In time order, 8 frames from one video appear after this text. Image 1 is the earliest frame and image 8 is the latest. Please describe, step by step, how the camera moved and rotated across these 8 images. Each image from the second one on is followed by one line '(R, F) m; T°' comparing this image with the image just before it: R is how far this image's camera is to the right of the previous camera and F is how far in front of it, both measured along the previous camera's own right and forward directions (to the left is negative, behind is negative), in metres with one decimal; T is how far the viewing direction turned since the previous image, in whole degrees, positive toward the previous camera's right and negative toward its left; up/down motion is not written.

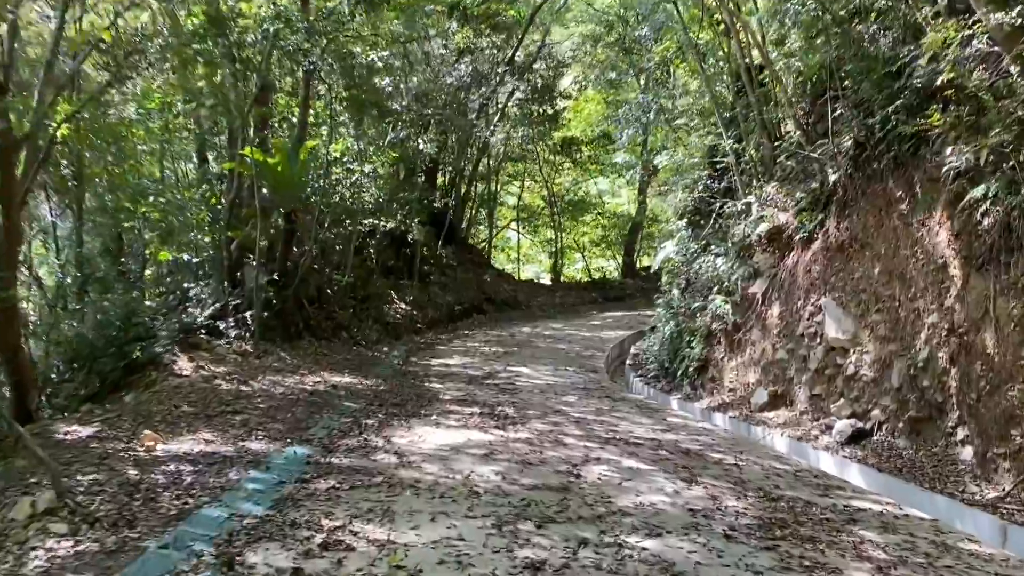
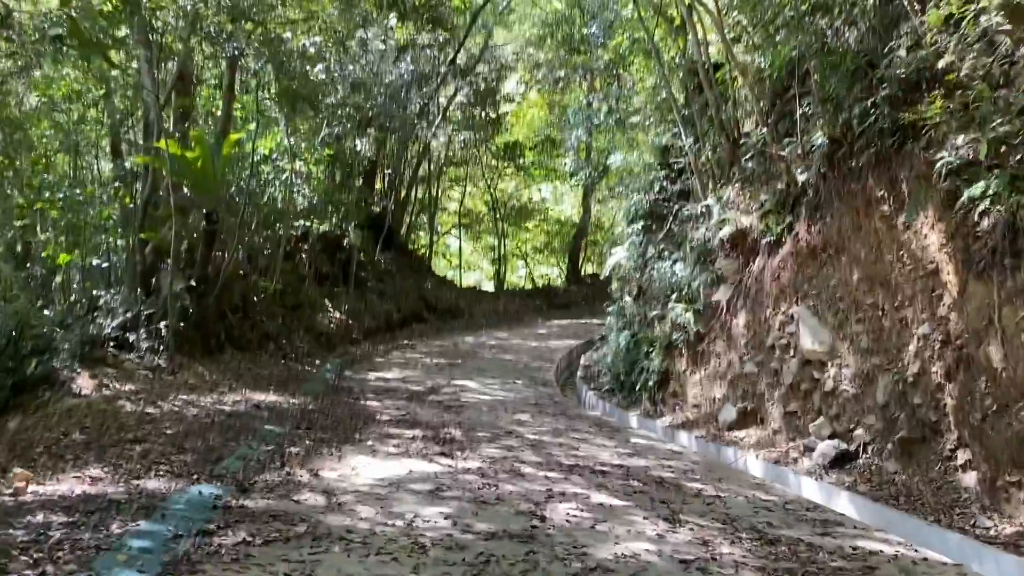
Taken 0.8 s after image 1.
(-0.1, +0.6) m; +4°
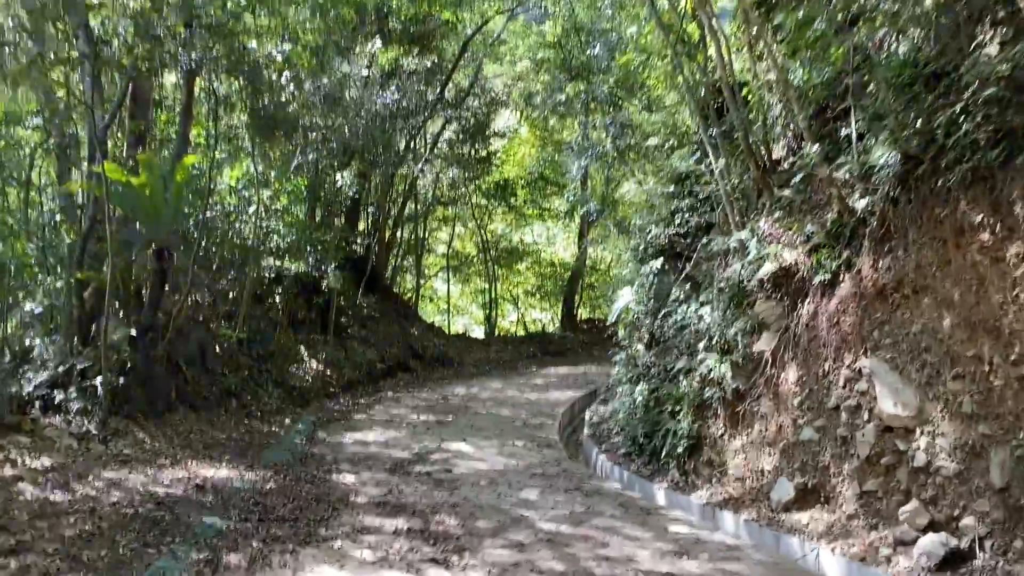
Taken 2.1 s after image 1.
(-0.1, +1.1) m; +1°
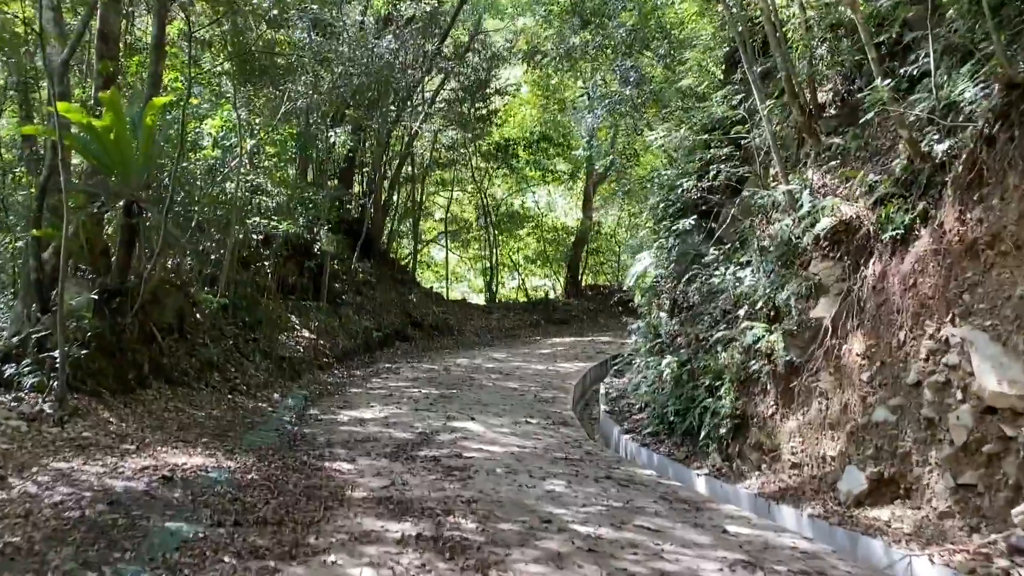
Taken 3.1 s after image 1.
(-0.1, +0.8) m; 0°
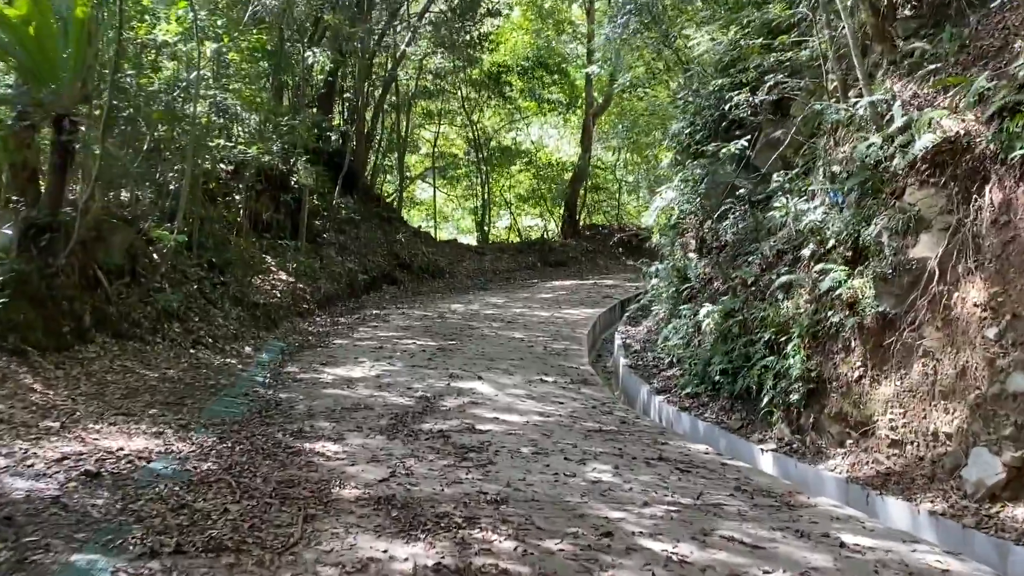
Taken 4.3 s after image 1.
(-0.2, +1.0) m; +1°
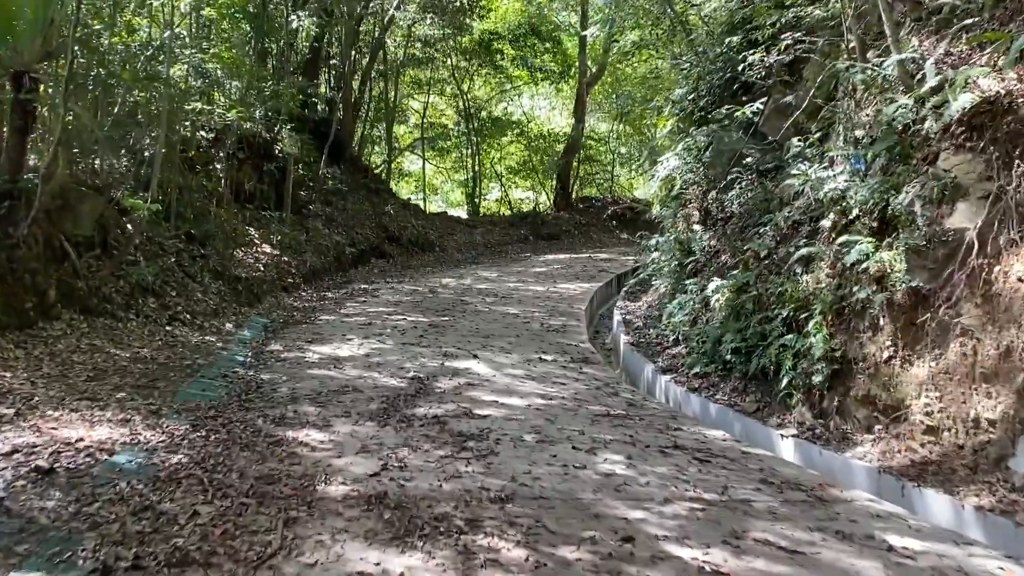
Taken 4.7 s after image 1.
(-0.1, +0.3) m; +1°
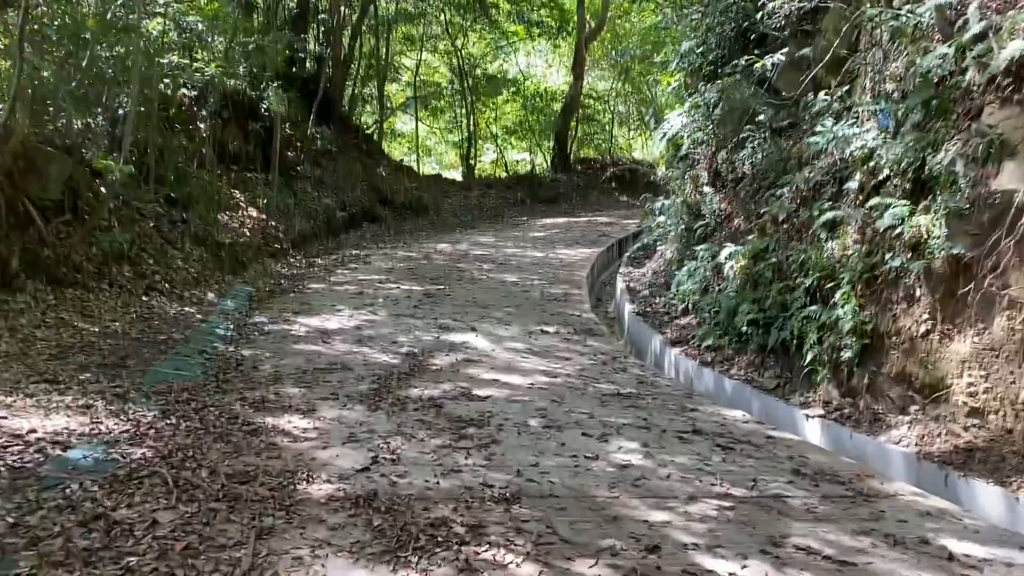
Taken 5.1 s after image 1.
(0.0, +0.3) m; 0°
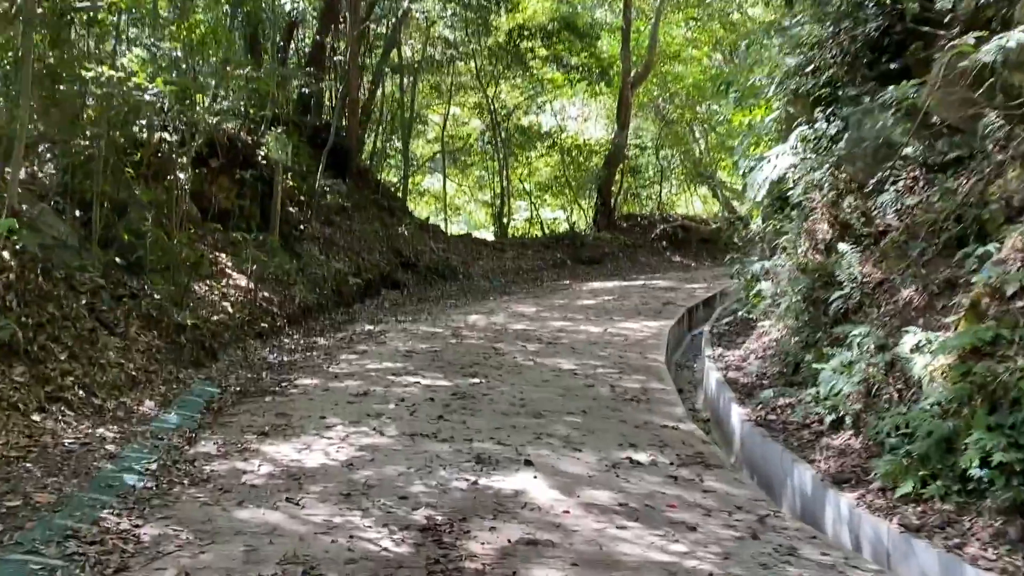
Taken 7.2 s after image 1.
(-0.2, +1.7) m; -2°
